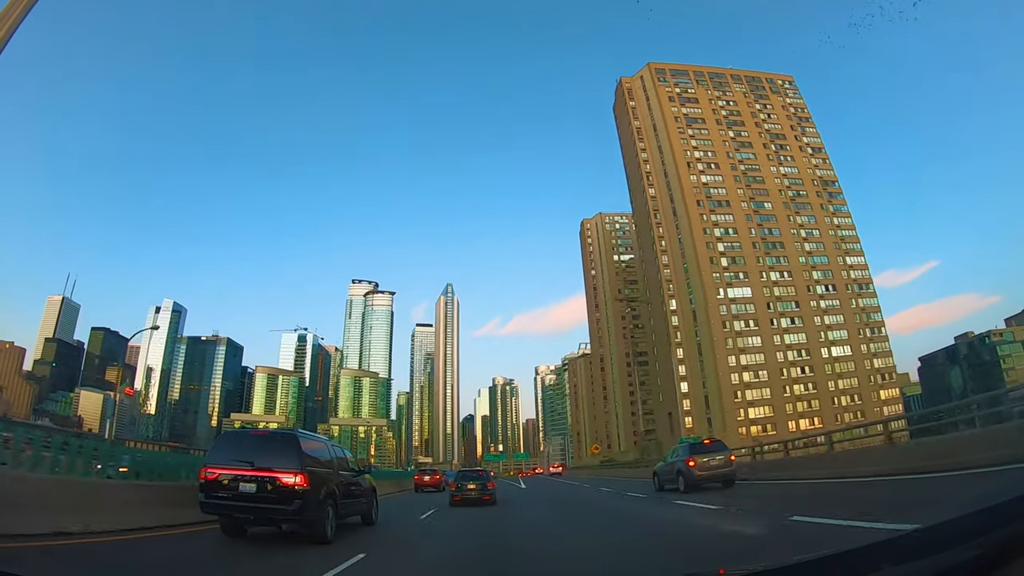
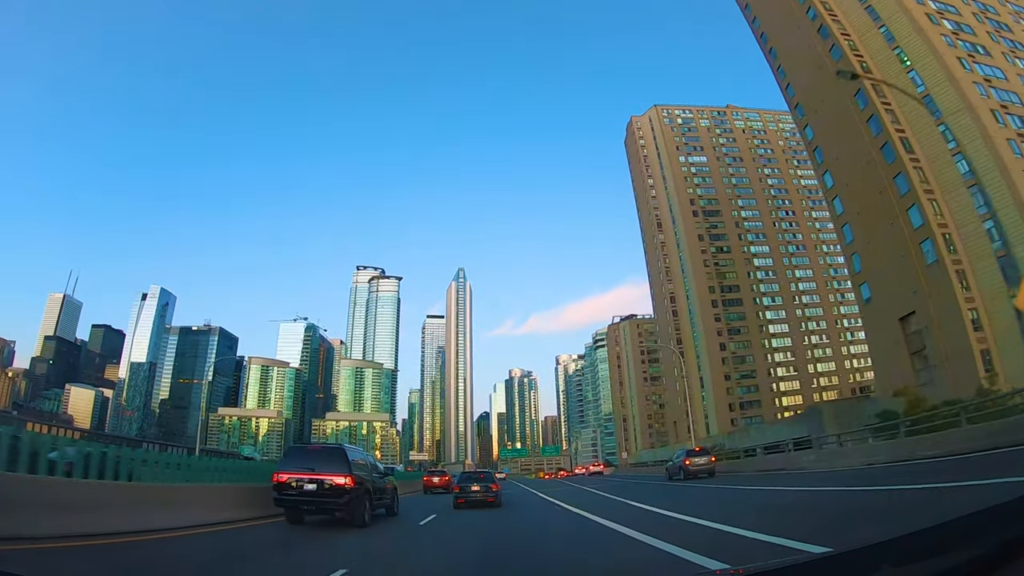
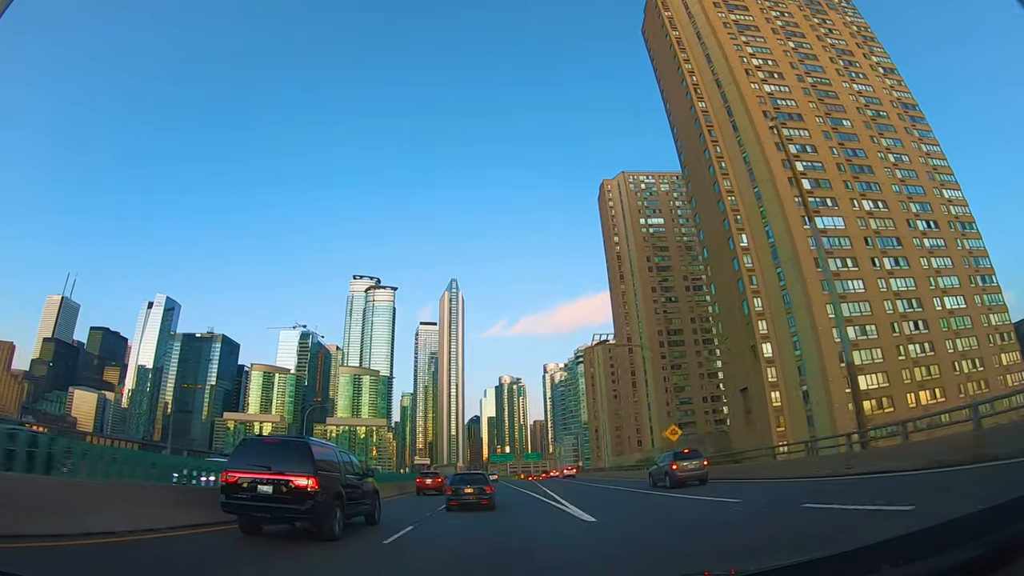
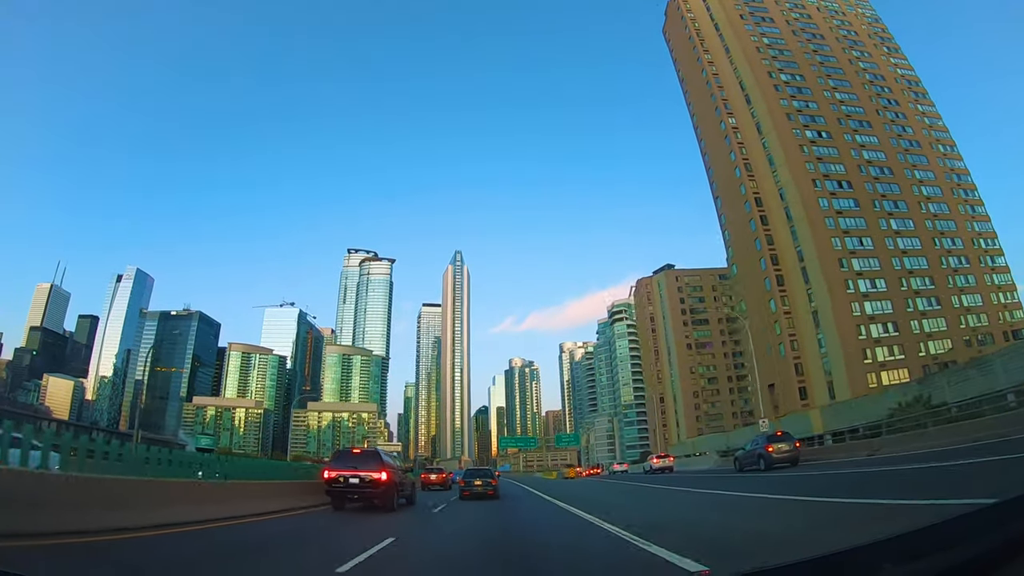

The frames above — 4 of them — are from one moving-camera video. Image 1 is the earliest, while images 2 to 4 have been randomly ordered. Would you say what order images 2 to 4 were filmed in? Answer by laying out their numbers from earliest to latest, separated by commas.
3, 2, 4
